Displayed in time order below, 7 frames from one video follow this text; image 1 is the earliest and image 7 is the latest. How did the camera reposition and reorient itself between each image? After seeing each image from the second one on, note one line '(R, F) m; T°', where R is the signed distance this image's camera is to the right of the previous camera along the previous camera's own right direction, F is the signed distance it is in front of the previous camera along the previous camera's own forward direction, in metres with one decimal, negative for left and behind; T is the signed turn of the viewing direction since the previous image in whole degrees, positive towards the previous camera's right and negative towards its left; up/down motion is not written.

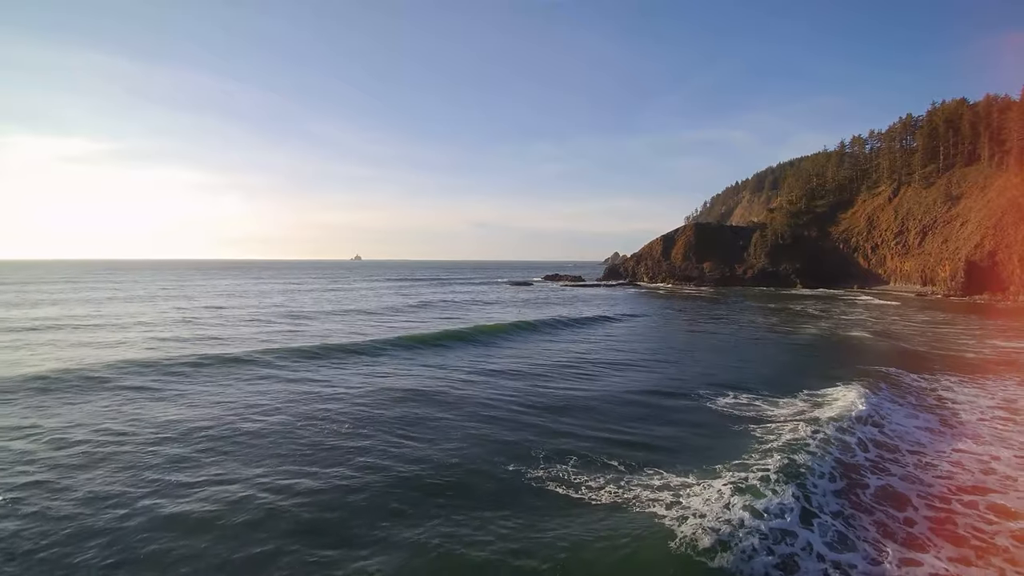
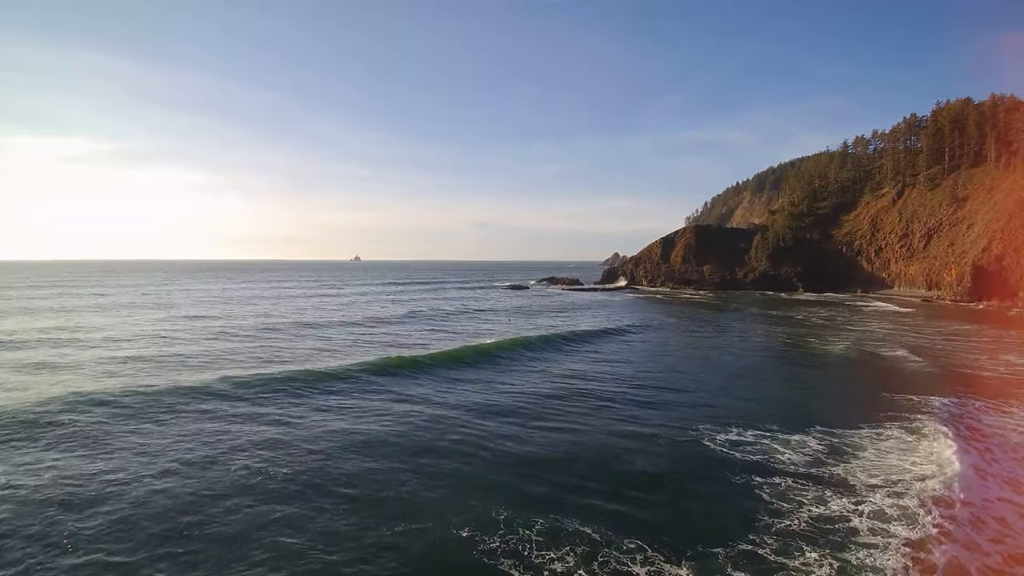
(+0.7, +1.7) m; 0°
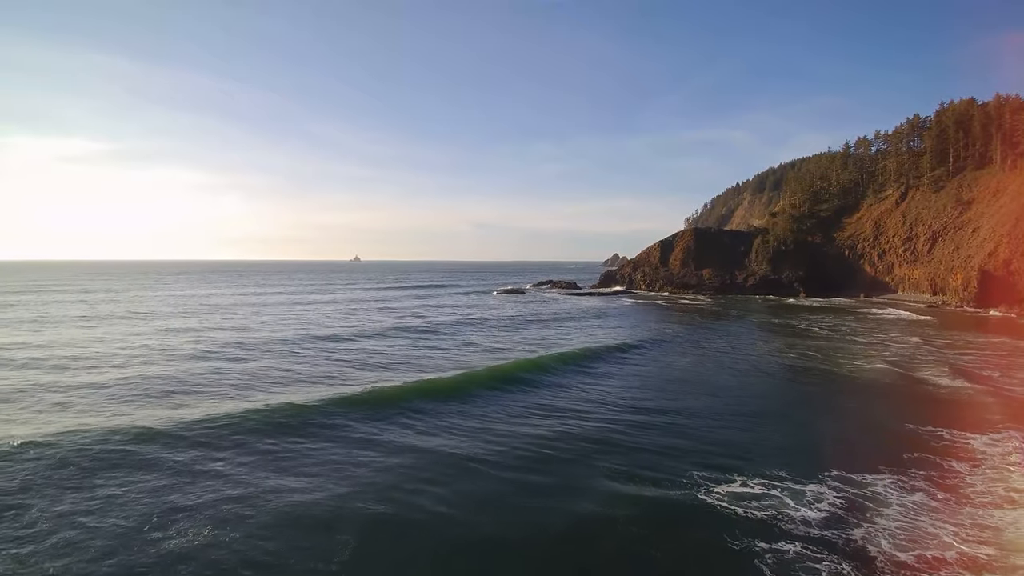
(+0.7, +1.7) m; 0°
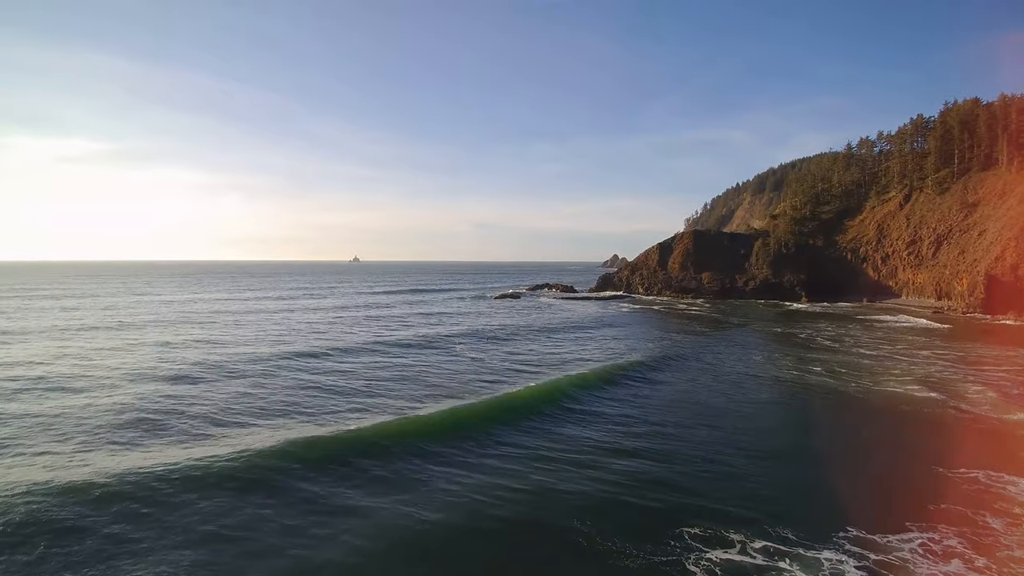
(+0.7, +1.7) m; 0°
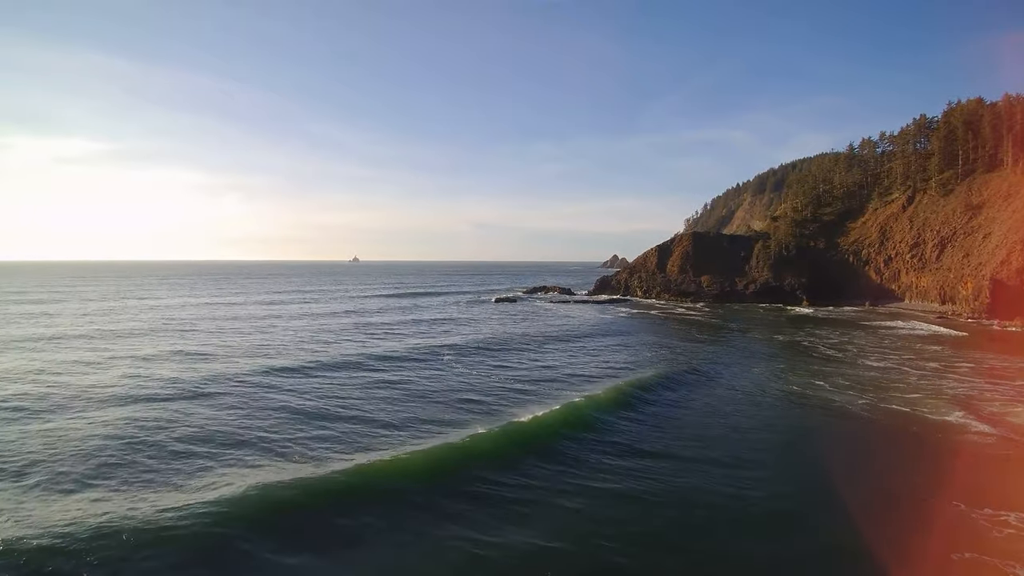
(+0.6, +1.3) m; 0°
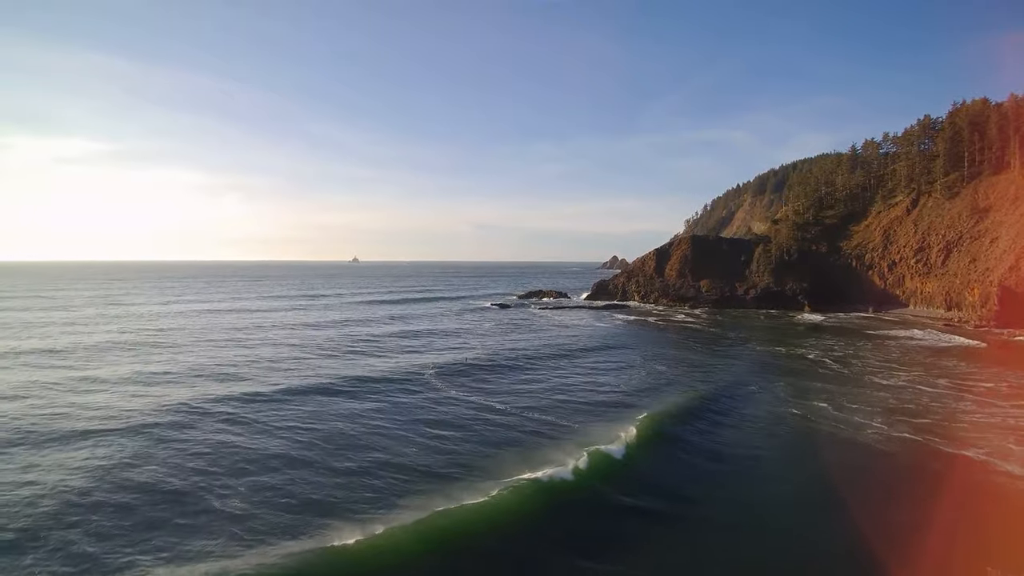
(+0.9, +1.8) m; 0°
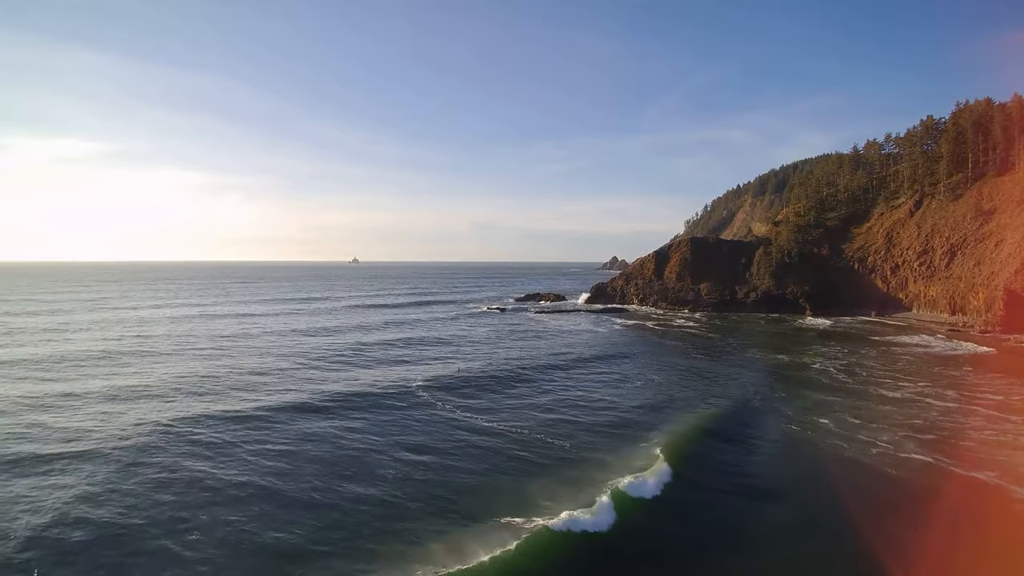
(+0.5, +1.1) m; 0°
